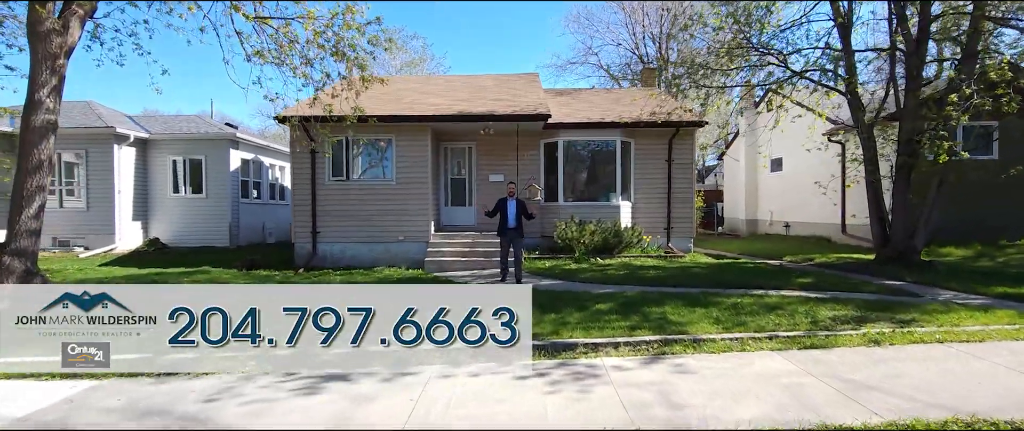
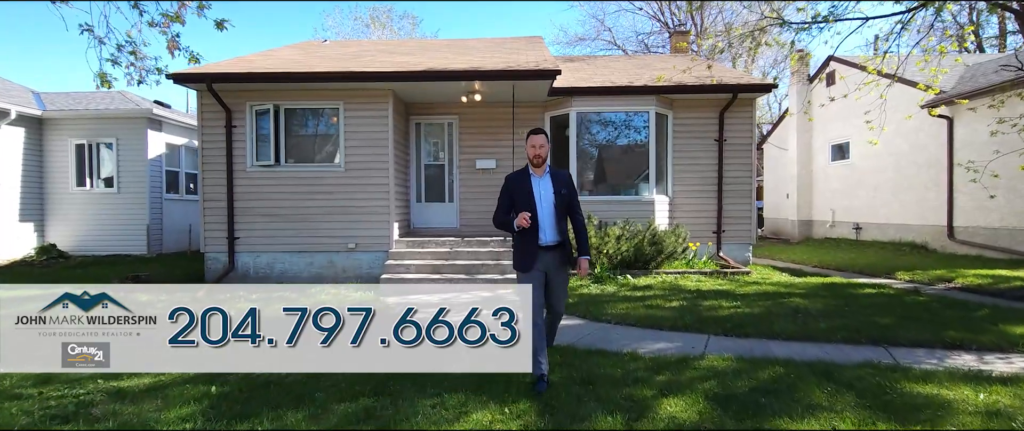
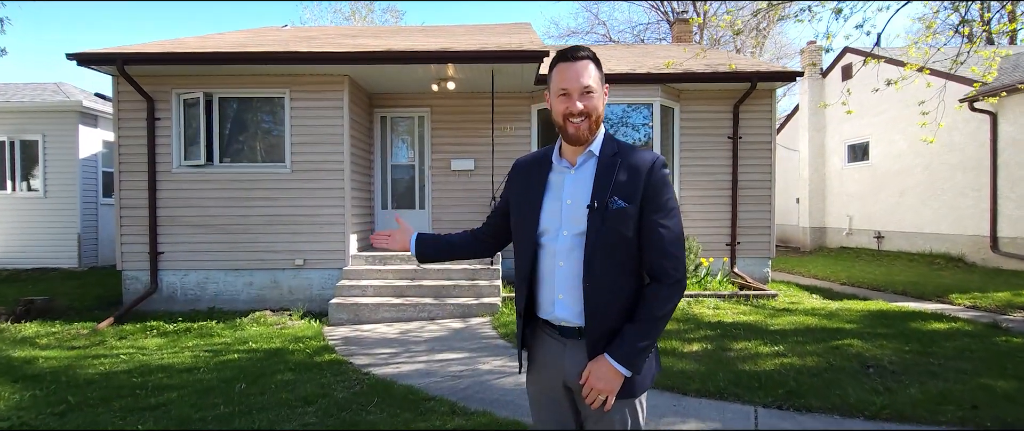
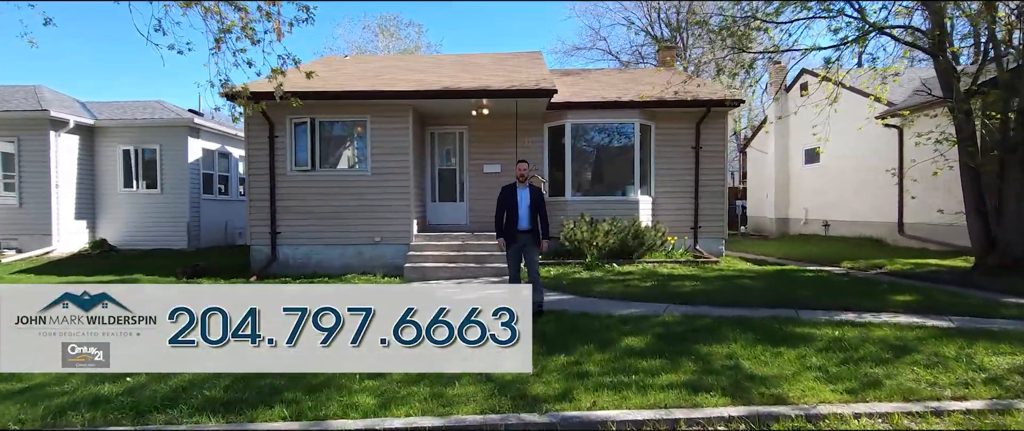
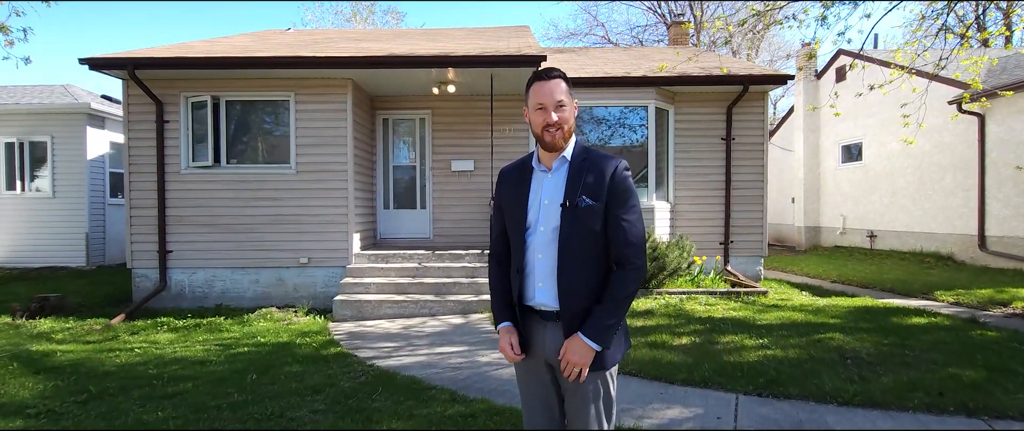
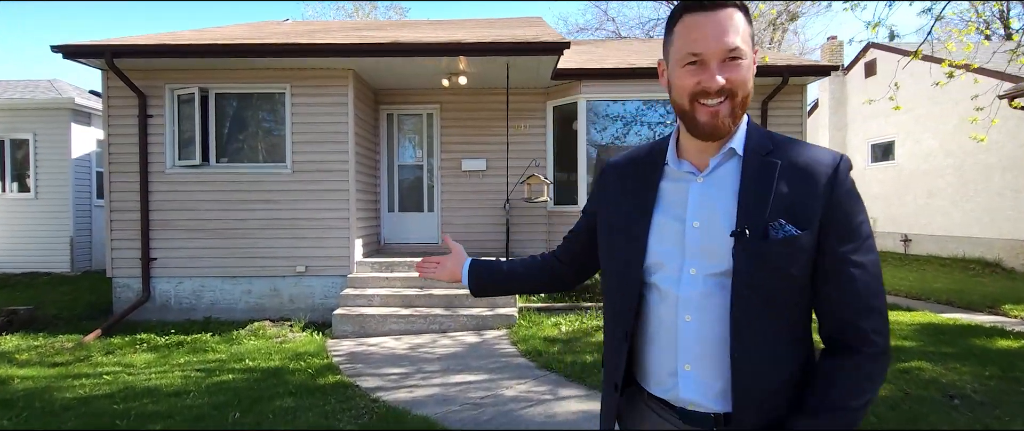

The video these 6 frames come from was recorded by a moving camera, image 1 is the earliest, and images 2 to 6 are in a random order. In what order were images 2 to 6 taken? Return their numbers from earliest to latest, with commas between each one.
4, 2, 5, 3, 6
